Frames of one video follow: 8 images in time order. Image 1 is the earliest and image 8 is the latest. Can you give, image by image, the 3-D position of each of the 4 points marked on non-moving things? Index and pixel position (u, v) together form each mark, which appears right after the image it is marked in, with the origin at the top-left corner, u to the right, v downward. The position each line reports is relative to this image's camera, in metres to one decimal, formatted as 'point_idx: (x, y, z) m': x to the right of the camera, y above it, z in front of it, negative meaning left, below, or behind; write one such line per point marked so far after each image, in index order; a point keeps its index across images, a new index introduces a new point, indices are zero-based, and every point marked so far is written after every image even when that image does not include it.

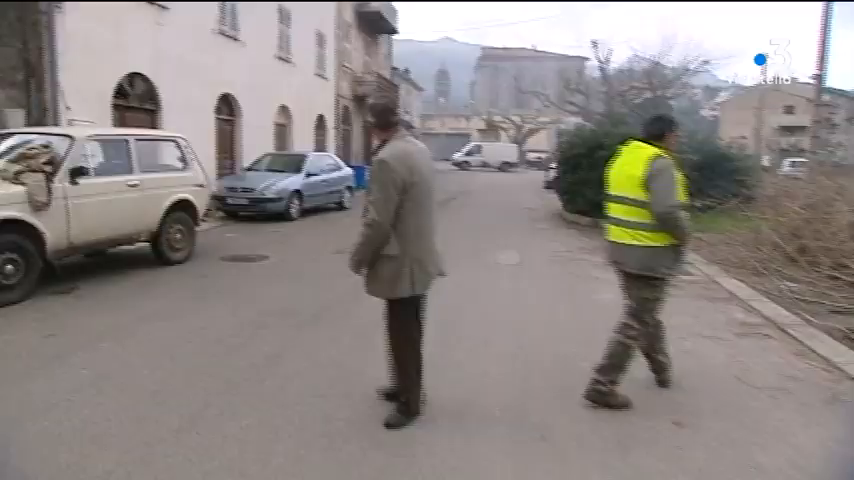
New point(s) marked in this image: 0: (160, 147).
0: (-3.3, +1.2, +8.4) m
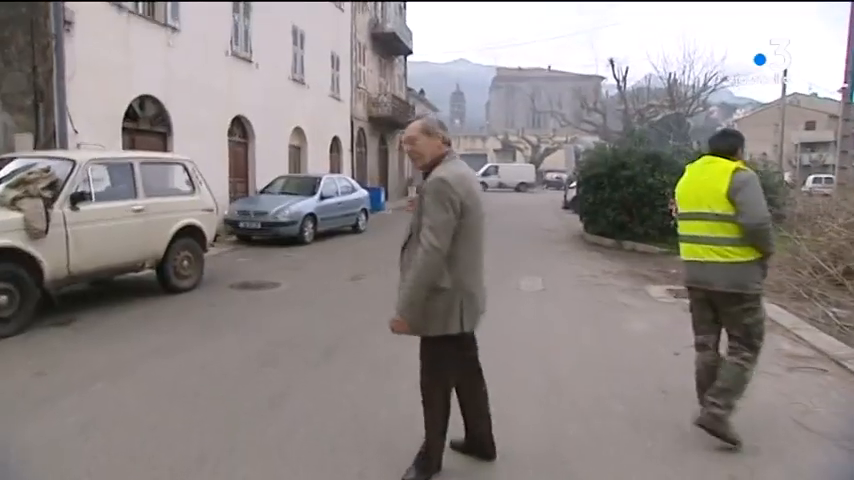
0: (-3.1, +0.8, +8.1) m
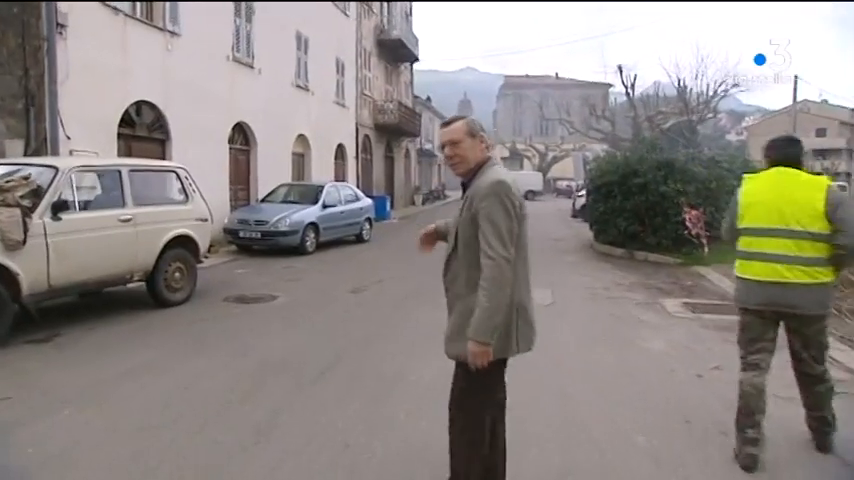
0: (-3.1, +0.7, +7.8) m
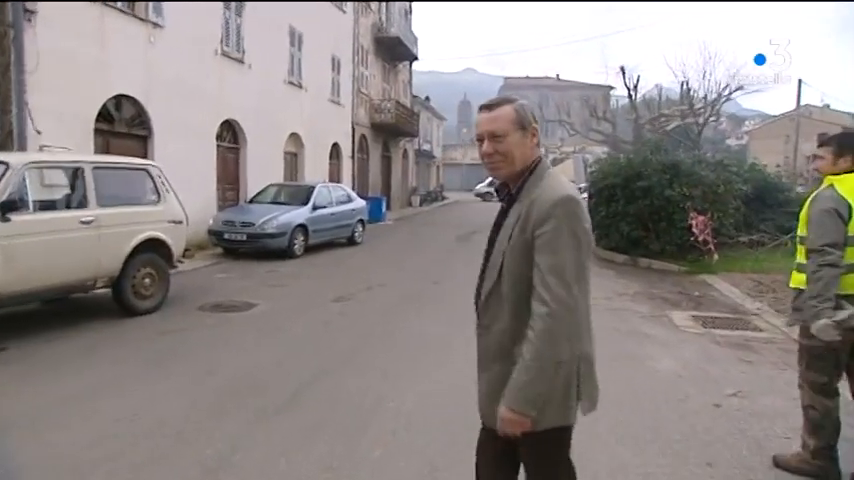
0: (-3.2, +0.7, +7.2) m
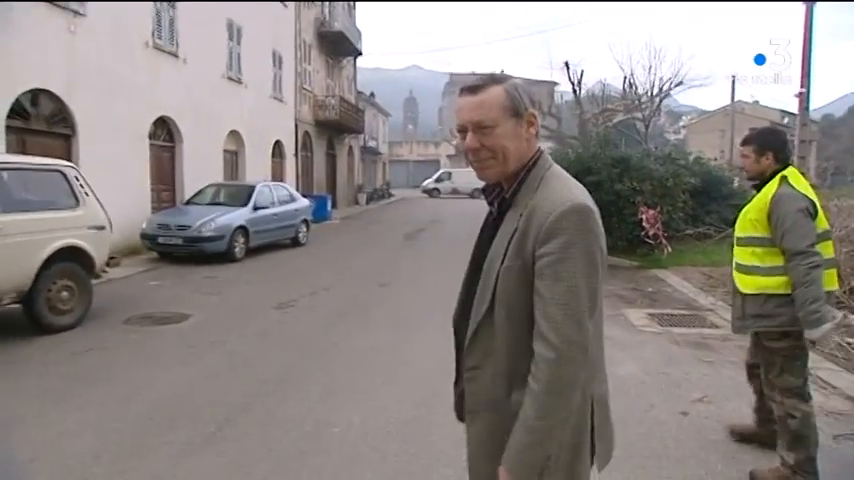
0: (-3.7, +0.6, +6.5) m
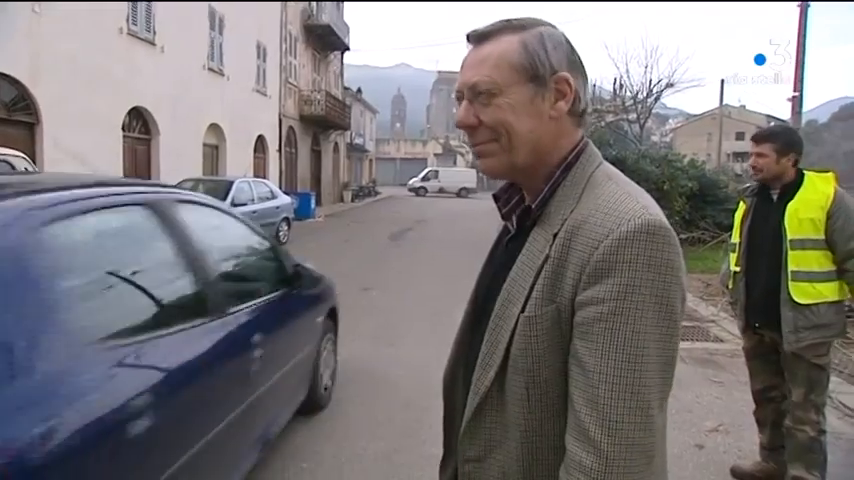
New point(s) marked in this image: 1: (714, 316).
0: (-3.8, +0.6, +5.9) m
1: (+3.4, -0.9, +8.0) m
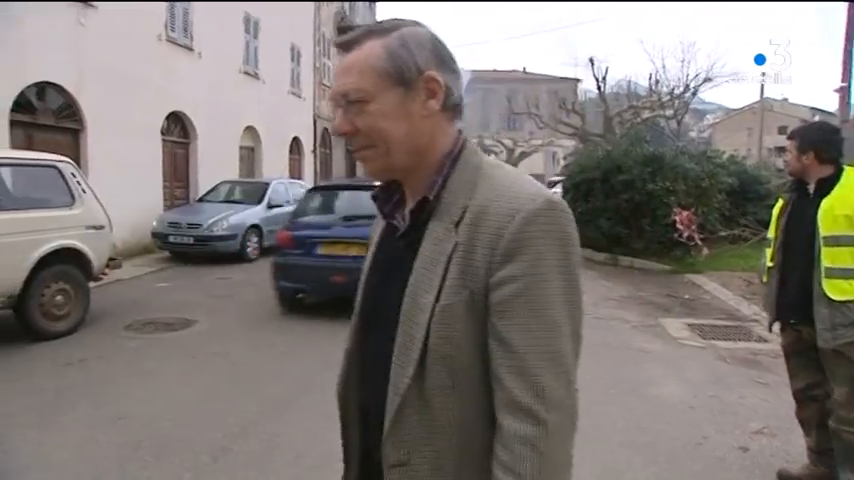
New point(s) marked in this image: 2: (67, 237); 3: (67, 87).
0: (-3.5, +0.6, +6.0) m
1: (+3.8, -0.9, +7.8) m
2: (-3.3, 0.0, +6.2) m
3: (-5.5, +2.3, +10.3) m
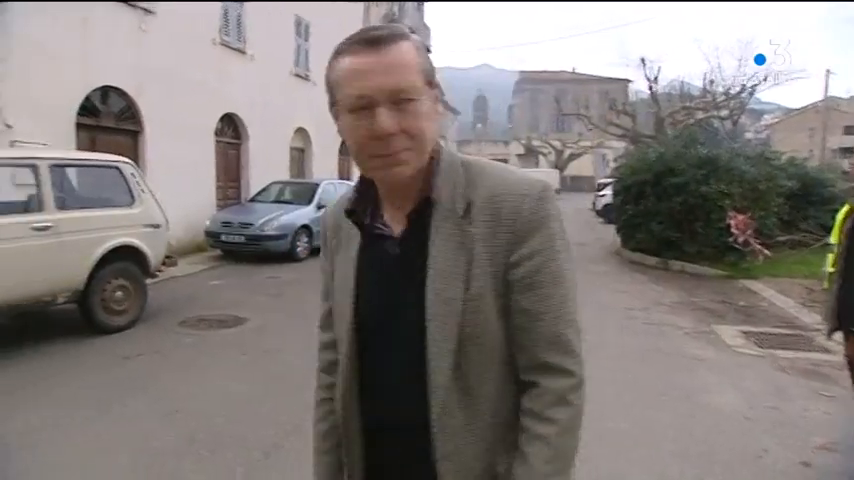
0: (-3.1, +0.6, +6.3) m
1: (+4.4, -0.9, +7.5) m
2: (-2.9, +0.1, +6.4) m
3: (-4.8, +2.4, +10.7) m
